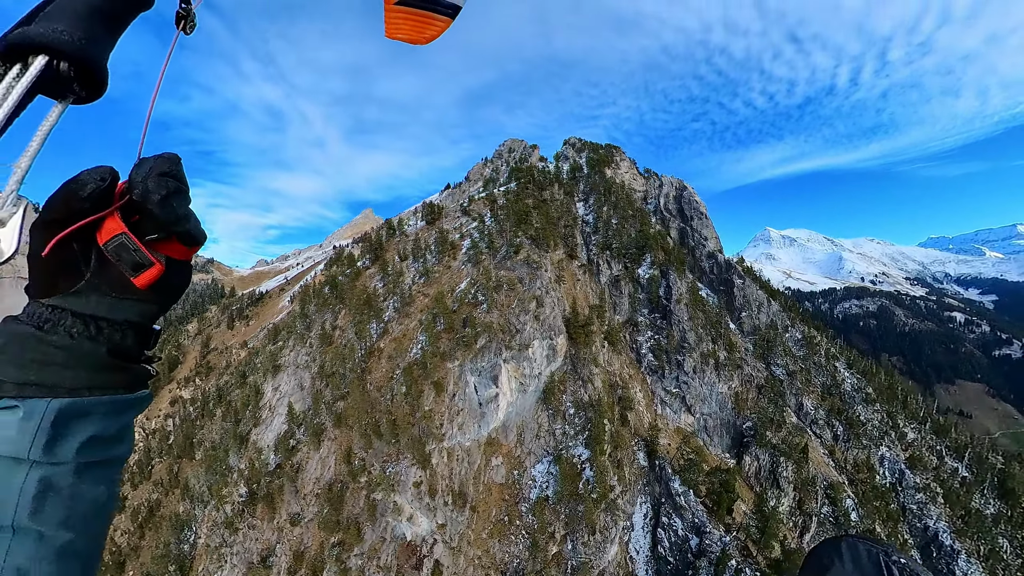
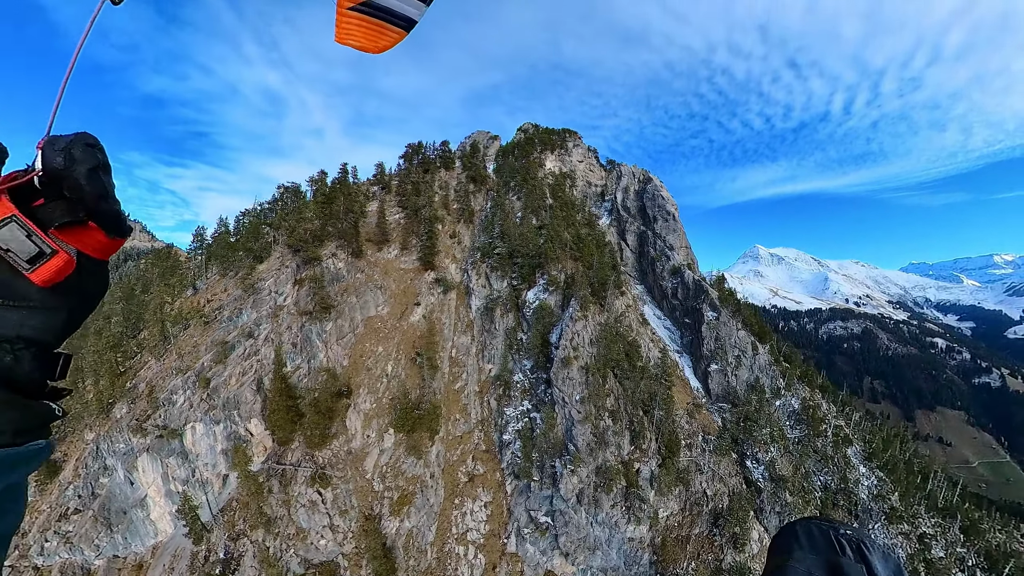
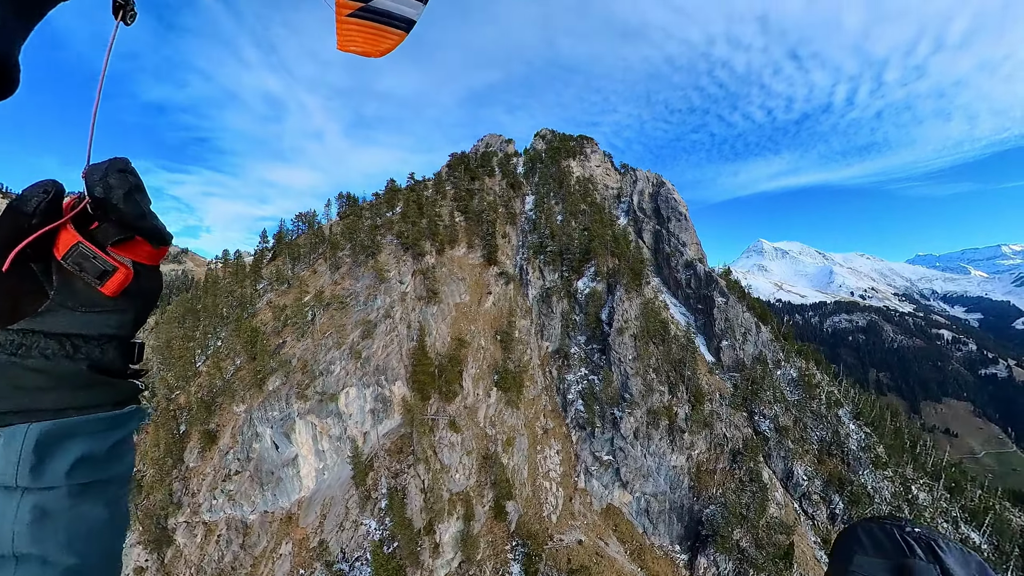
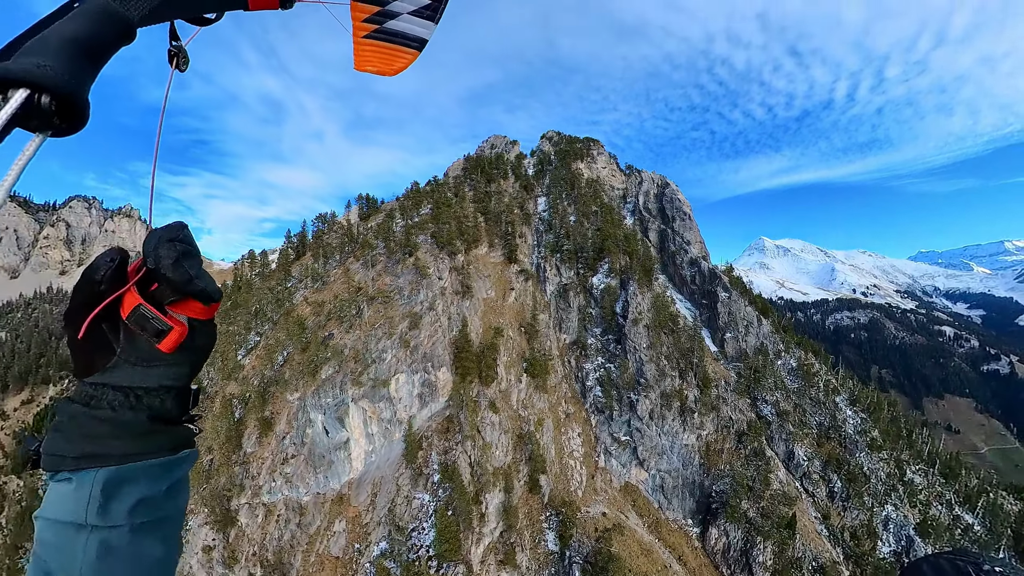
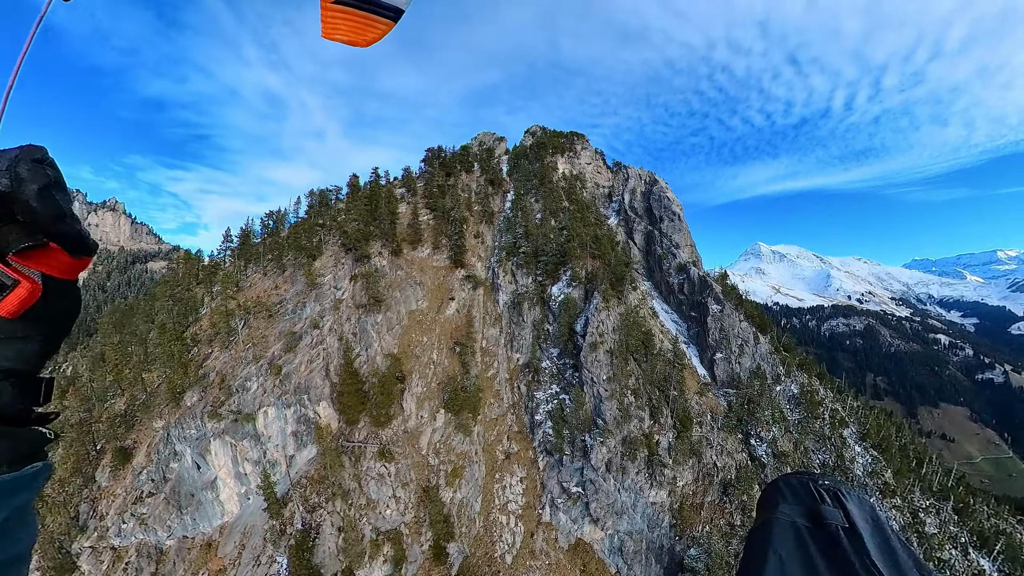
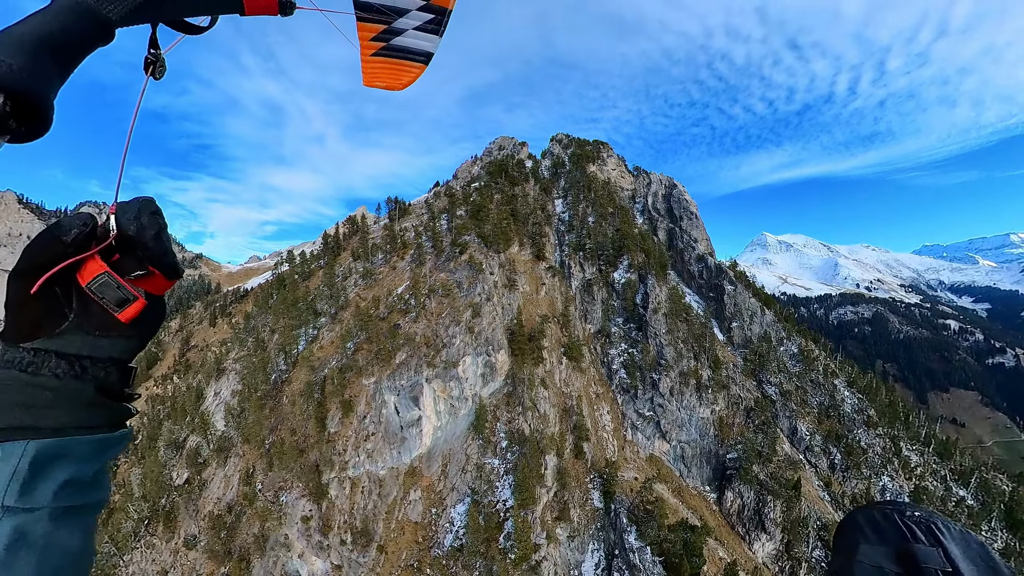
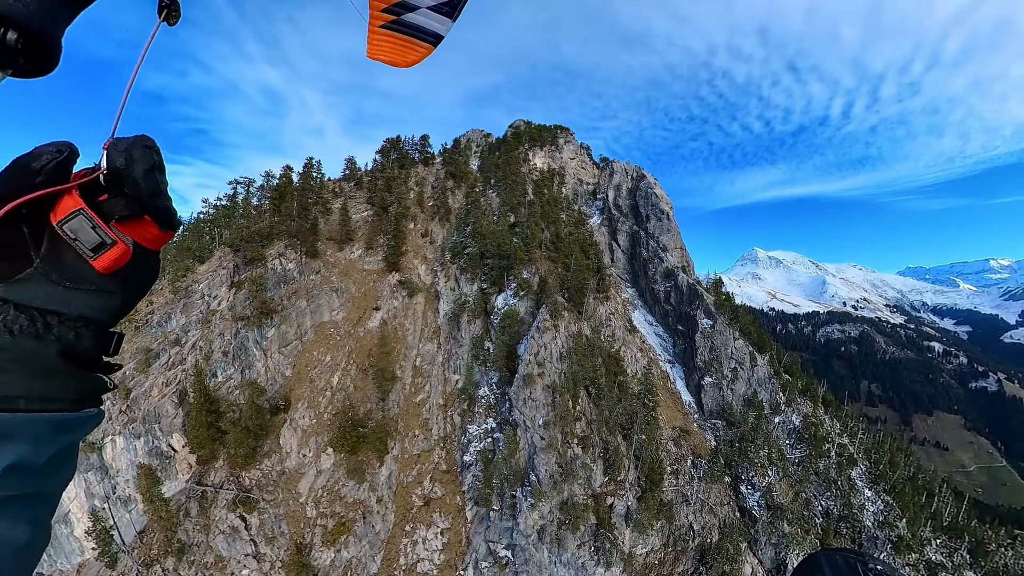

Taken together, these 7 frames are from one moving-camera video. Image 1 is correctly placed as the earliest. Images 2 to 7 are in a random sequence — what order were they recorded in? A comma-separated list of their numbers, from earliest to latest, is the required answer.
6, 4, 3, 5, 2, 7
